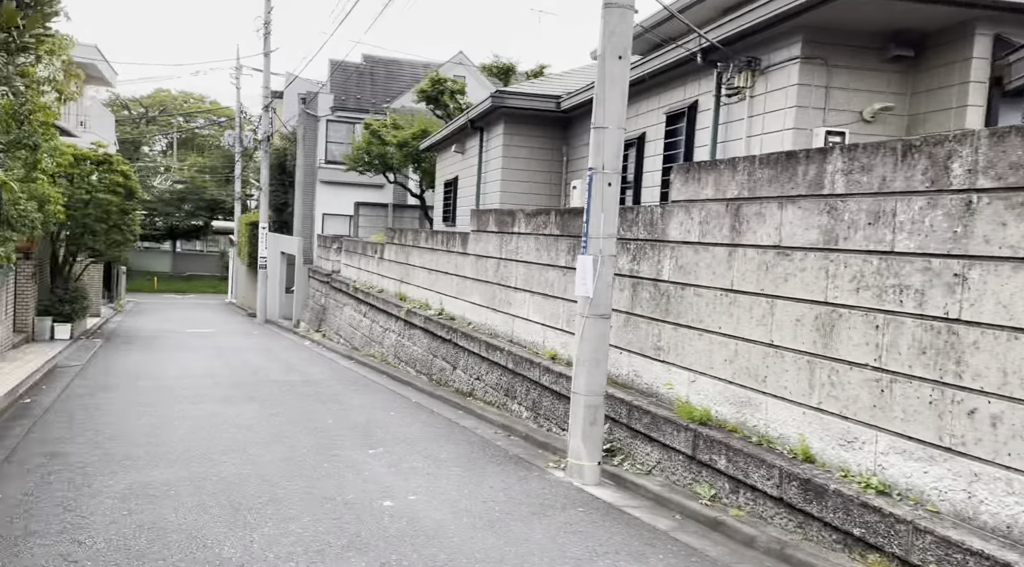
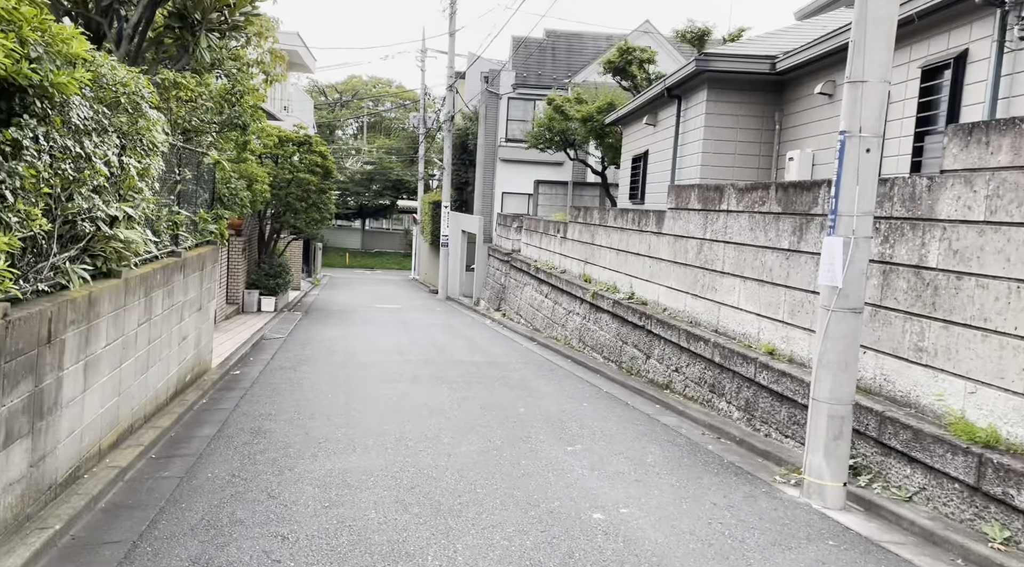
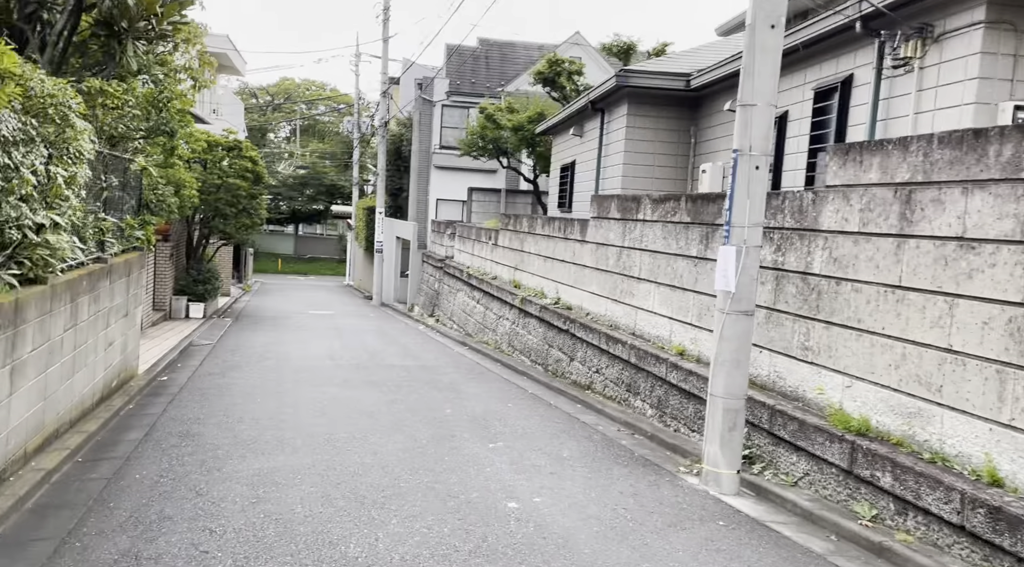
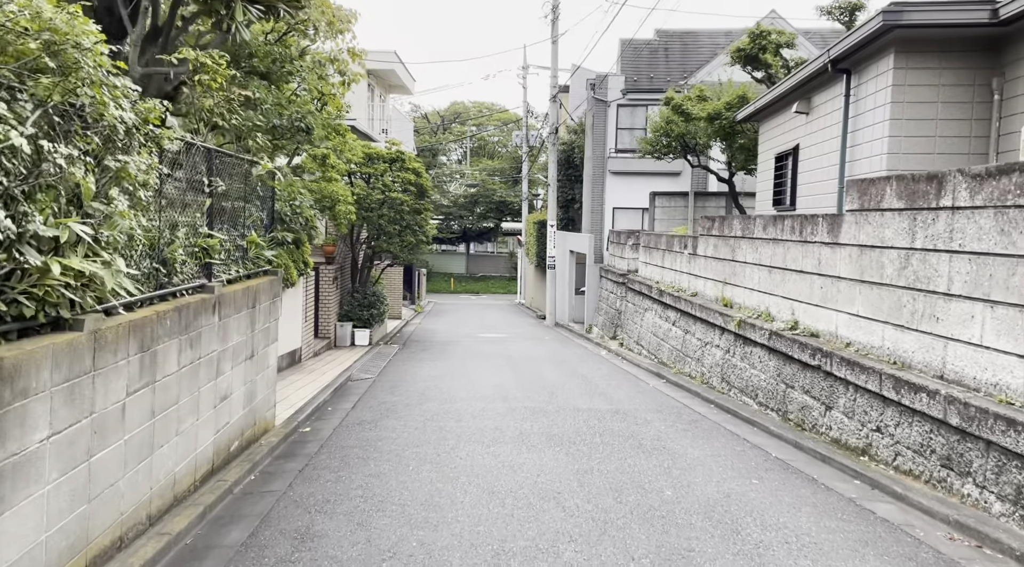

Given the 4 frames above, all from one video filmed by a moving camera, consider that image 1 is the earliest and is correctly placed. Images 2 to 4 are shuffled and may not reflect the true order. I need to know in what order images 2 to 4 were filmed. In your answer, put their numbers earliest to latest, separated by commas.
3, 2, 4
